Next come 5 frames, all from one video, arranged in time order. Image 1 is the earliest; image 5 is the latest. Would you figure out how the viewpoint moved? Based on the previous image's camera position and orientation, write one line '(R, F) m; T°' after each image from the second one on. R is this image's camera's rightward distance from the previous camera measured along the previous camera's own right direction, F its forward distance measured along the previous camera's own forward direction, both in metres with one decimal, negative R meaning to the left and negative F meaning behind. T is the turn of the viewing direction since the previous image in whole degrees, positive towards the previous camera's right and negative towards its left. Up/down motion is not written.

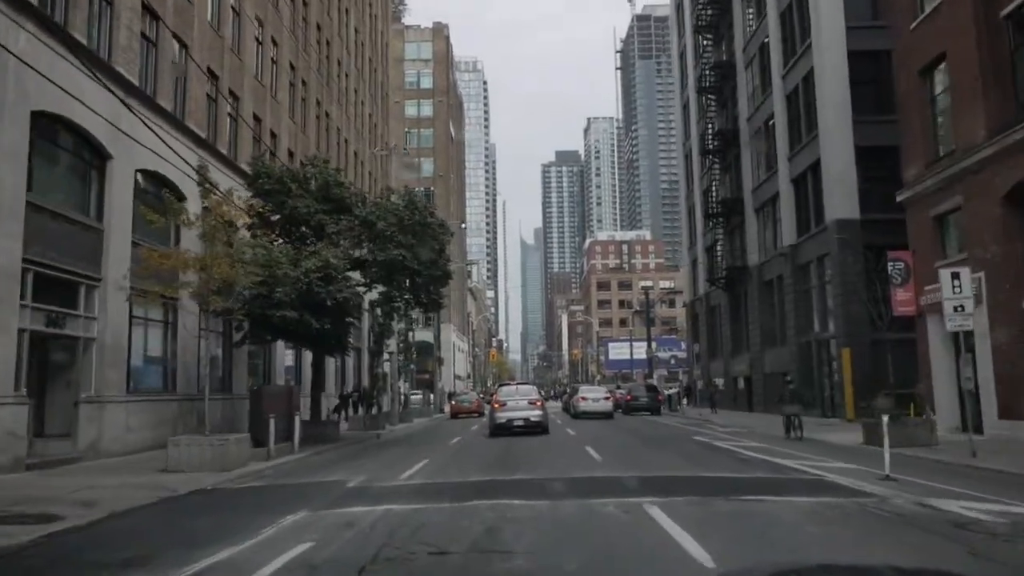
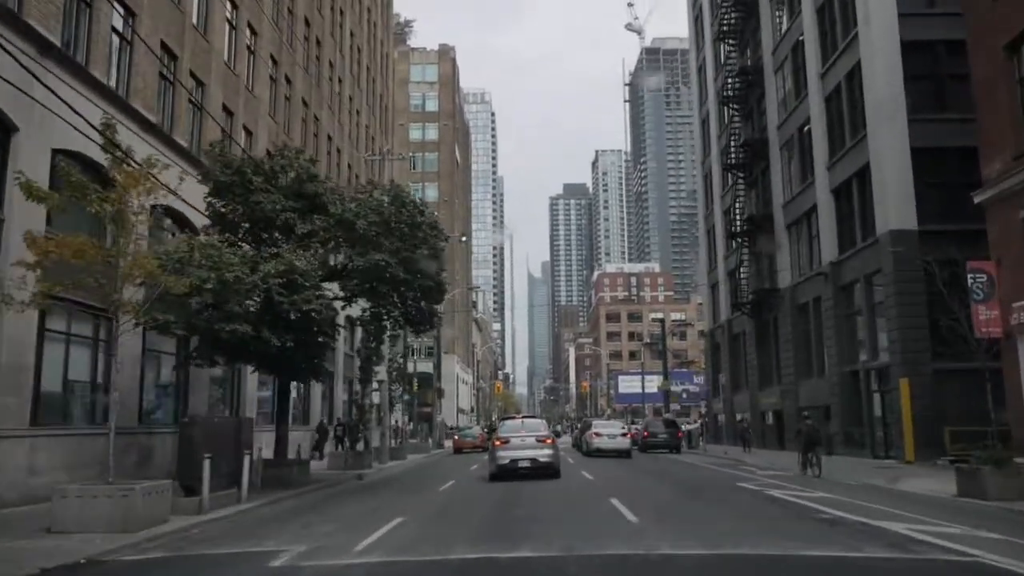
(+0.1, +4.2) m; 0°
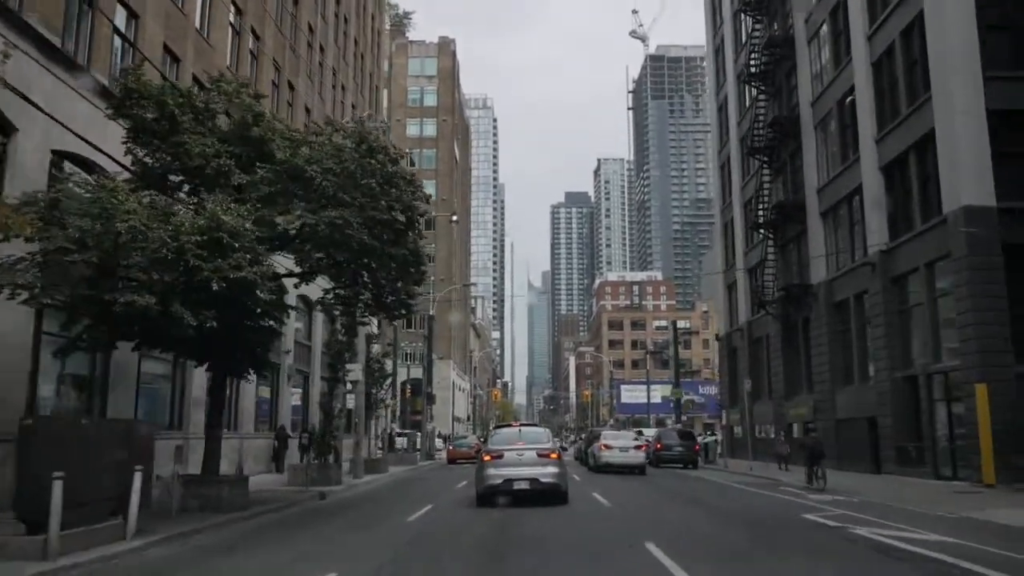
(+0.1, +4.7) m; 0°
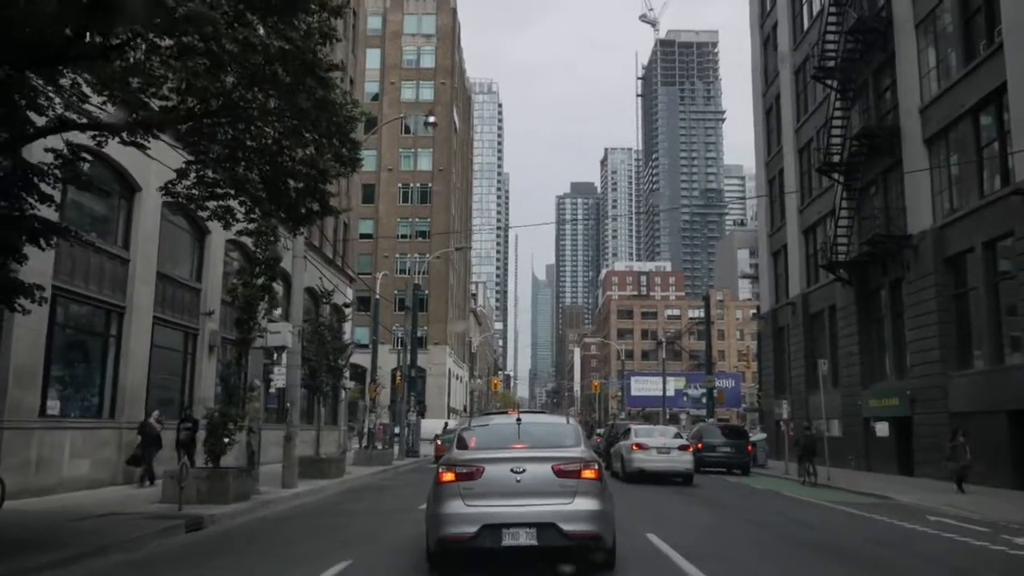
(+0.1, +8.9) m; 0°
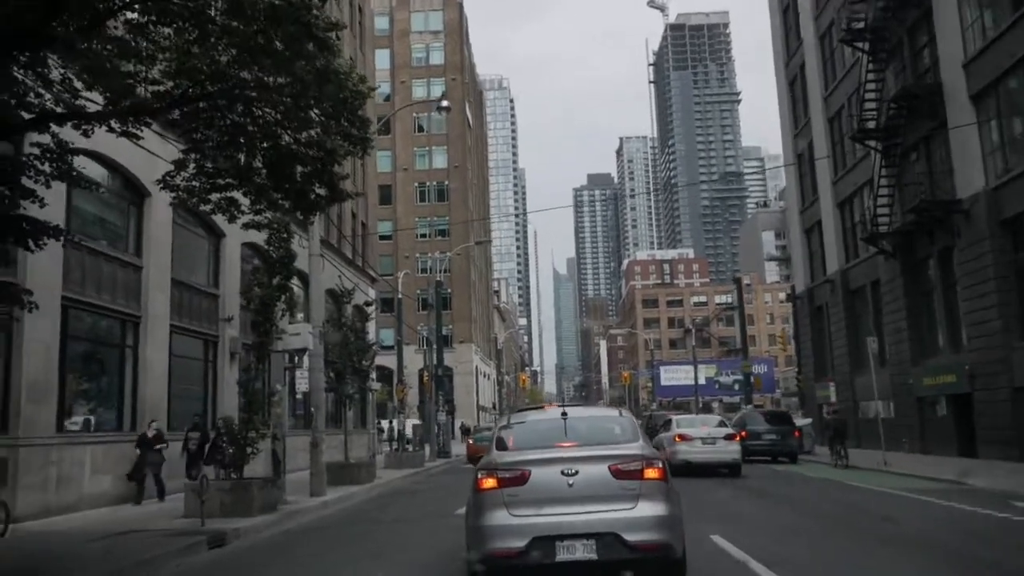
(-0.2, +1.1) m; -2°
